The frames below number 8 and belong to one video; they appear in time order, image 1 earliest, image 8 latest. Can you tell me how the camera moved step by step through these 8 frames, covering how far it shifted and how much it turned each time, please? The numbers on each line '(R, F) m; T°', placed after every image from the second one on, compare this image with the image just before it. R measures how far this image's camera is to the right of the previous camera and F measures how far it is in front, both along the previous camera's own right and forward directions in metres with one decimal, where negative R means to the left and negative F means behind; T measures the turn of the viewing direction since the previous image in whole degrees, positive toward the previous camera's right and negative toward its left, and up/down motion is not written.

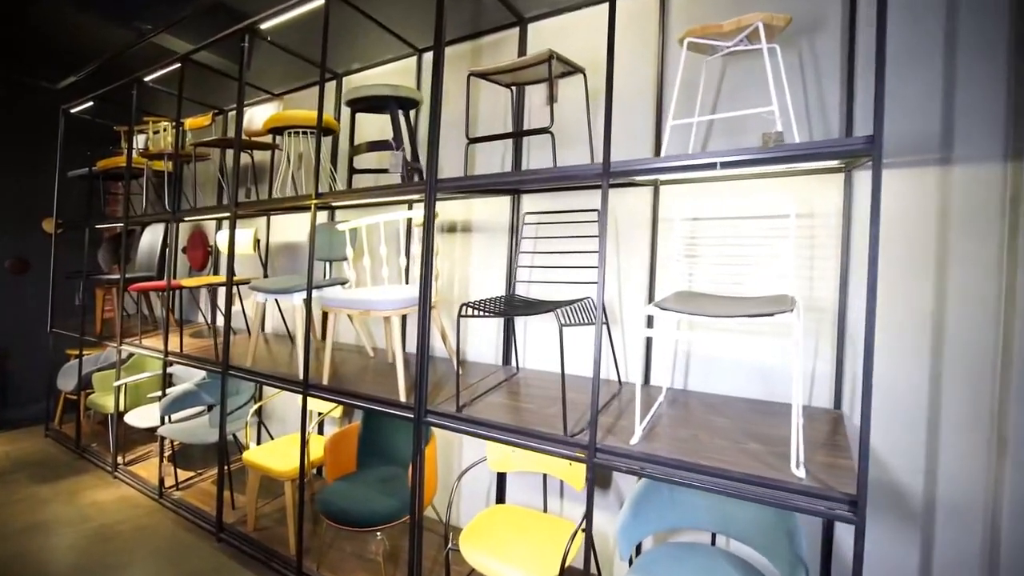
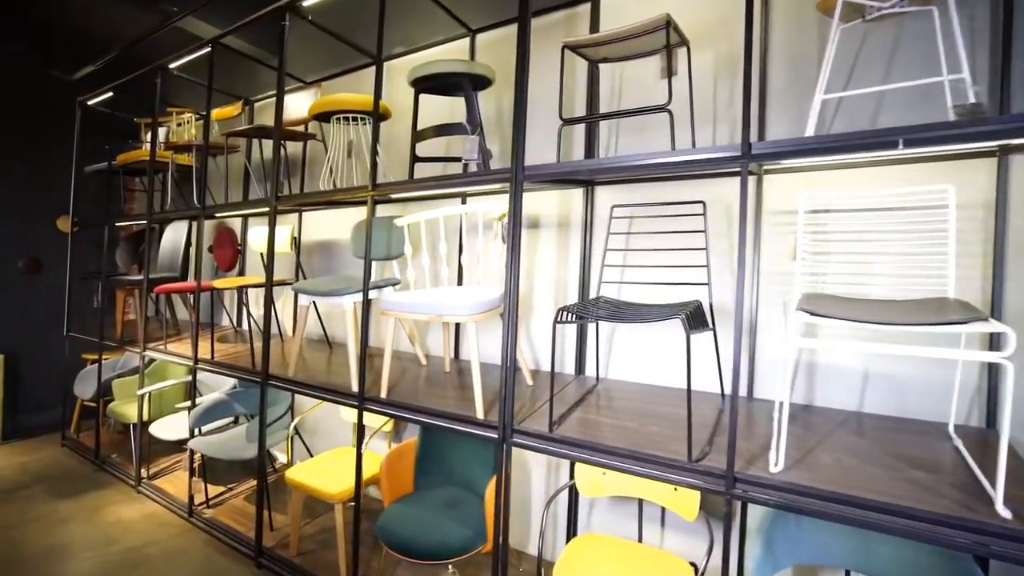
(-0.4, +0.3) m; 0°
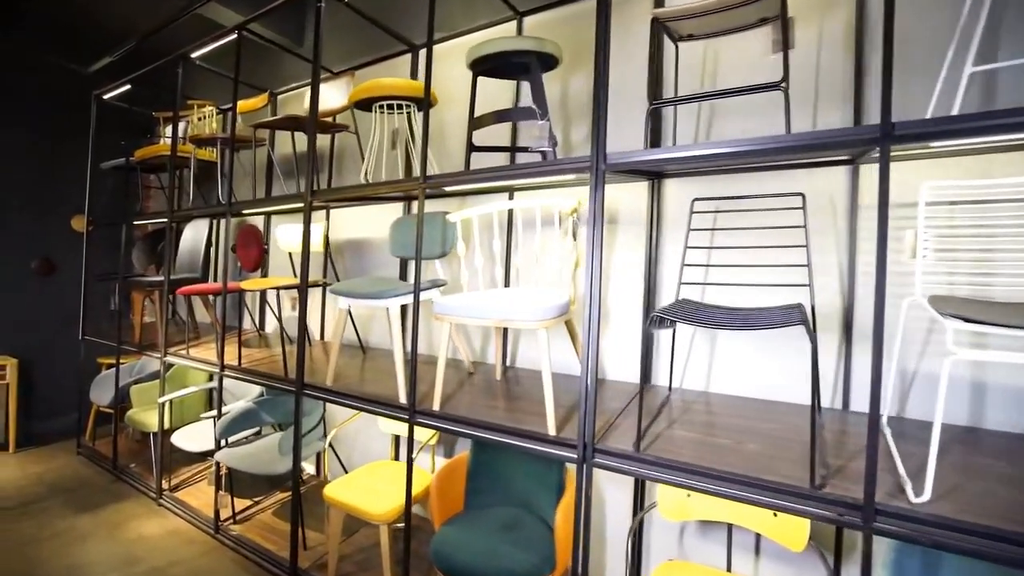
(-0.3, +0.2) m; 0°
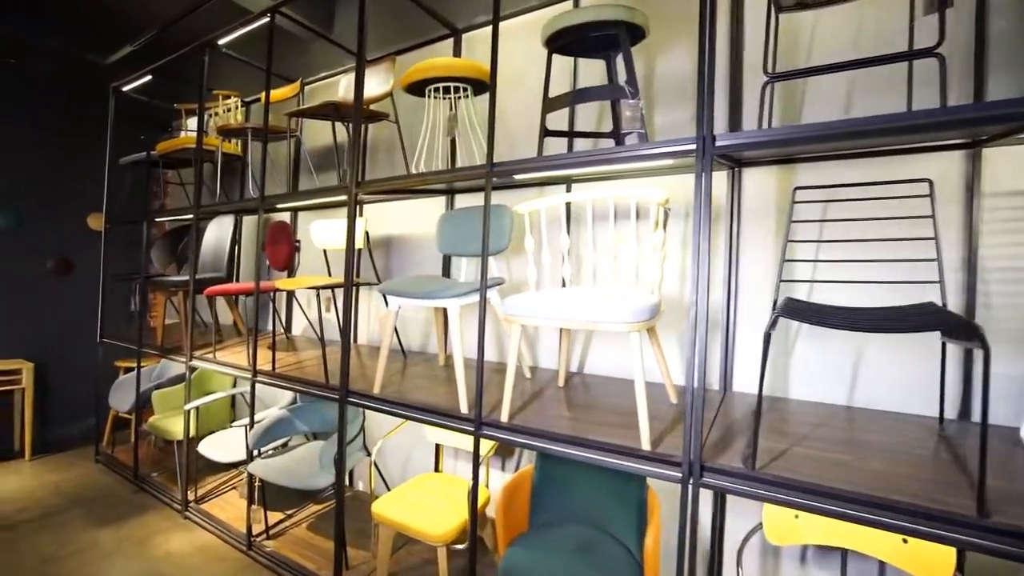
(-0.3, +0.2) m; 0°
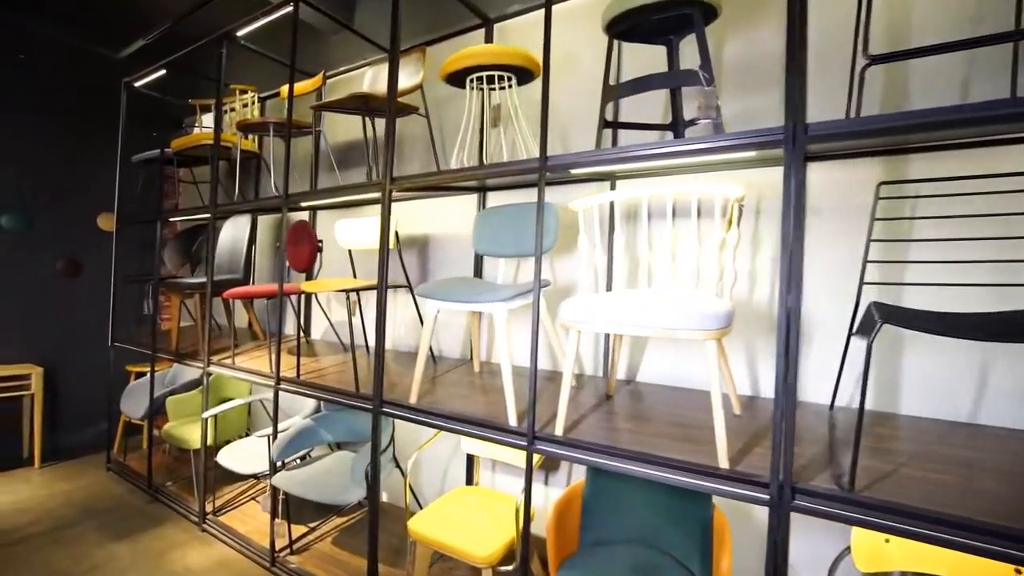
(-0.2, +0.1) m; 0°
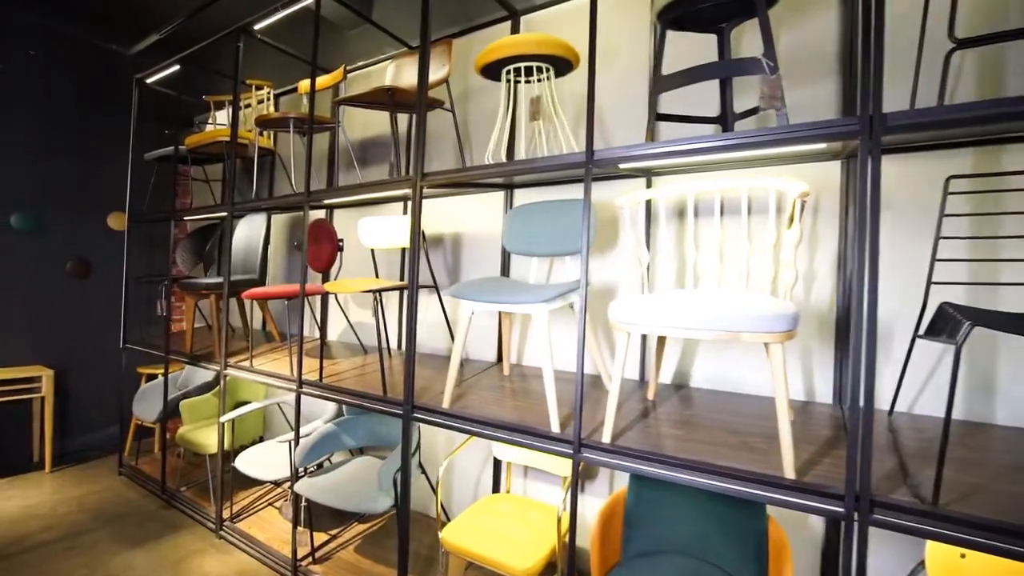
(-0.1, +0.1) m; 0°
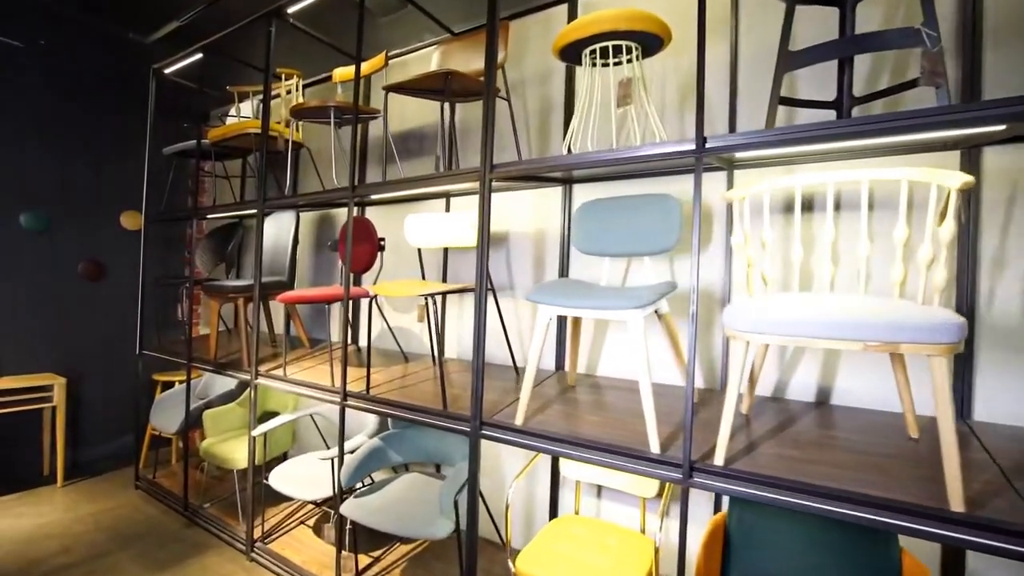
(-0.3, +0.2) m; 0°
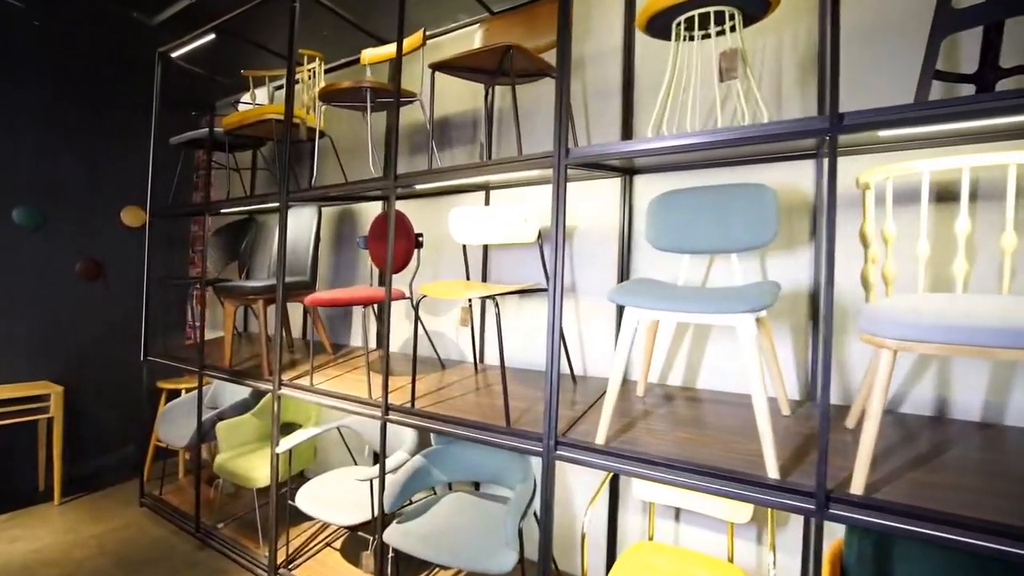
(-0.3, +0.2) m; +1°
